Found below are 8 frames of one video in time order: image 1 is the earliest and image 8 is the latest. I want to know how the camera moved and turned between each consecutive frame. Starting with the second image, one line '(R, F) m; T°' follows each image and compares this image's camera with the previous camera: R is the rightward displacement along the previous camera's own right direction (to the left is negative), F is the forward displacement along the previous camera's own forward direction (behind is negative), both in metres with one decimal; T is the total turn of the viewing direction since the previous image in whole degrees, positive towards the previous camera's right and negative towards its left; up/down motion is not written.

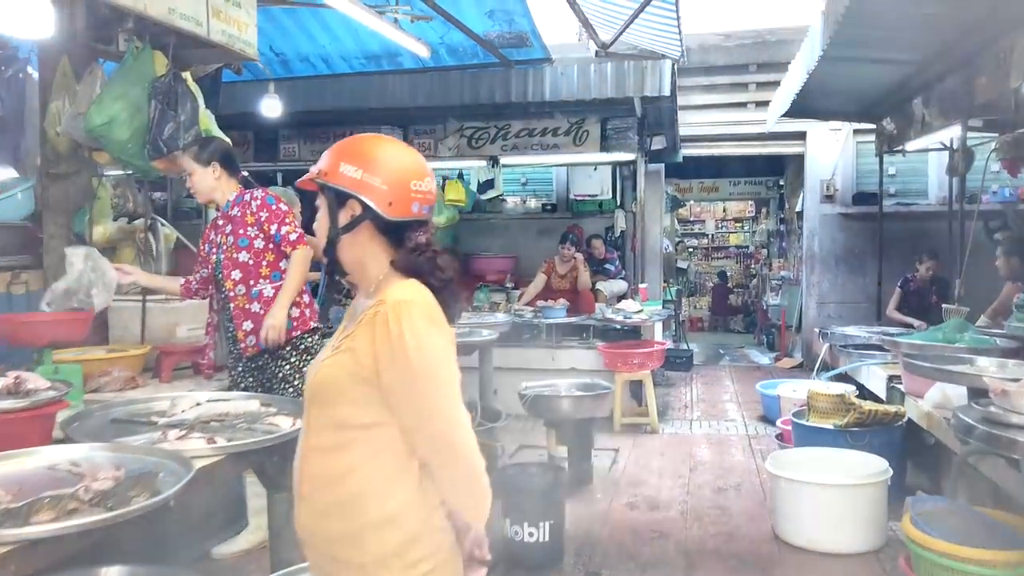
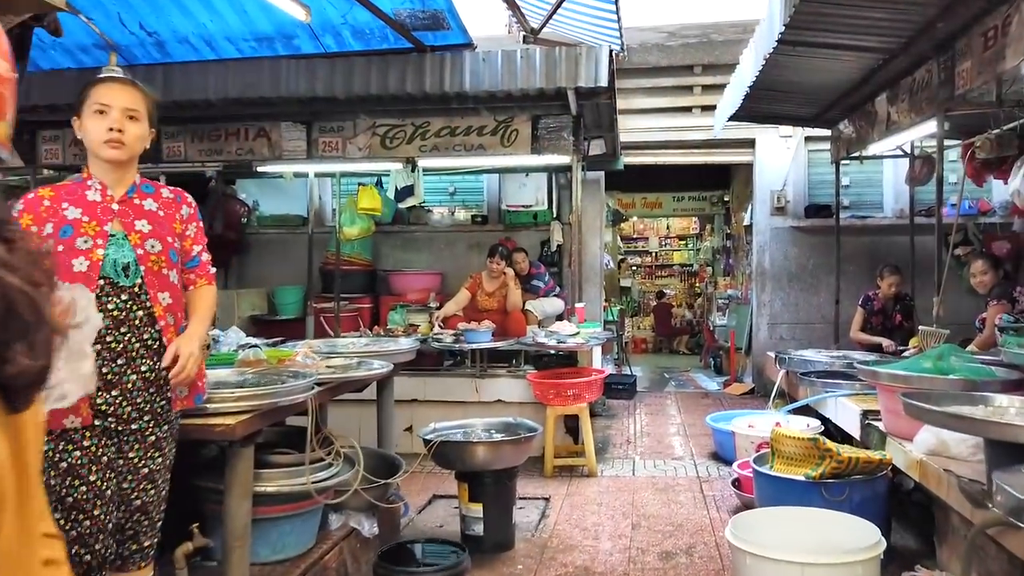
(+0.2, +0.9) m; +4°
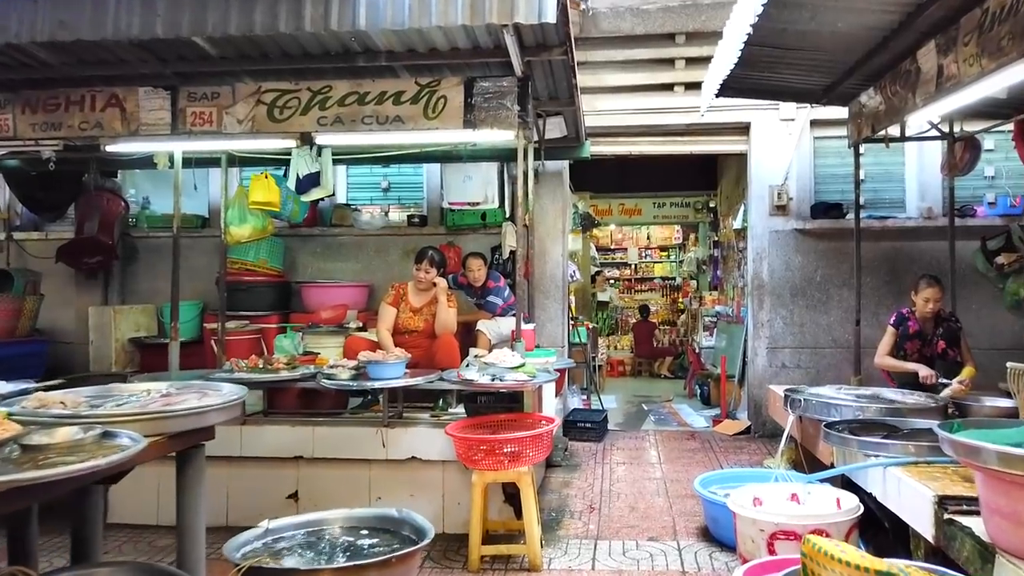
(+0.4, +1.6) m; +1°
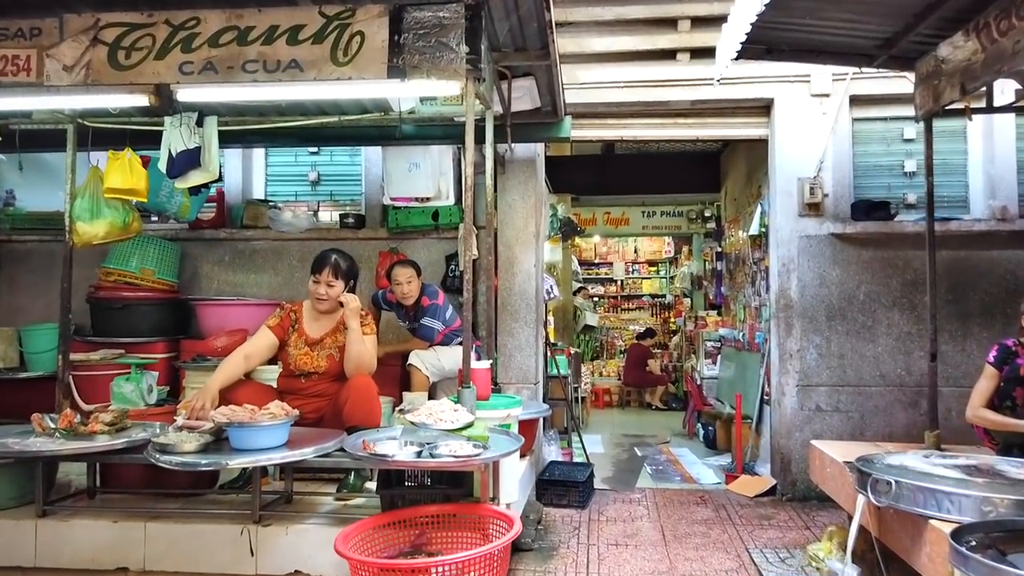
(+0.2, +1.5) m; +1°
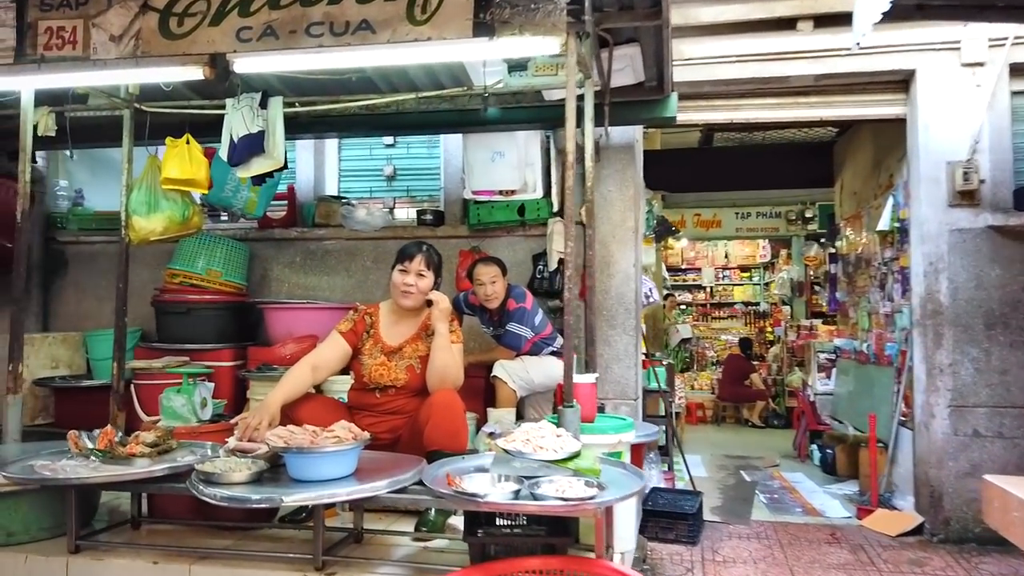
(-0.1, +0.6) m; -6°
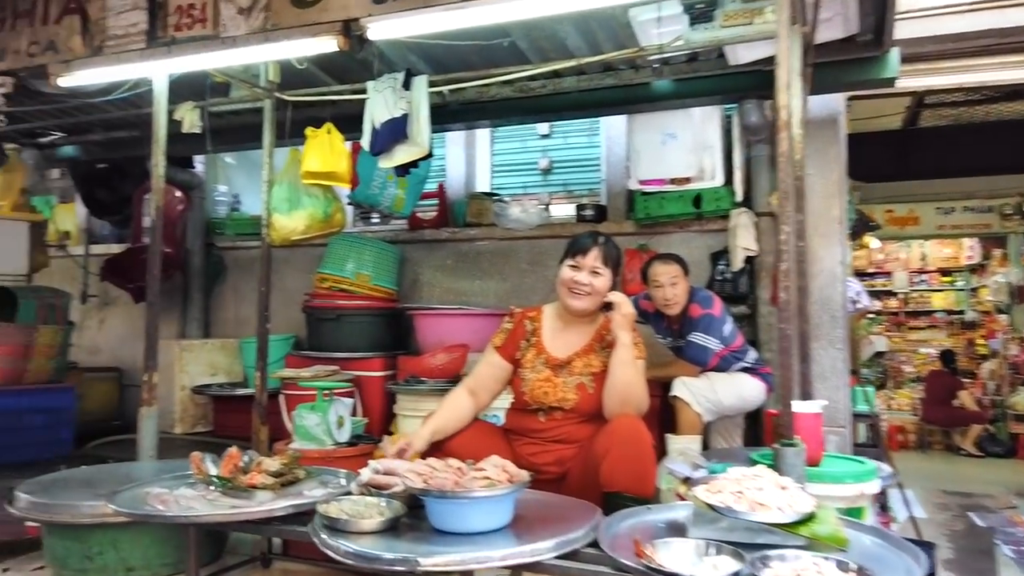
(-0.1, +0.6) m; -12°
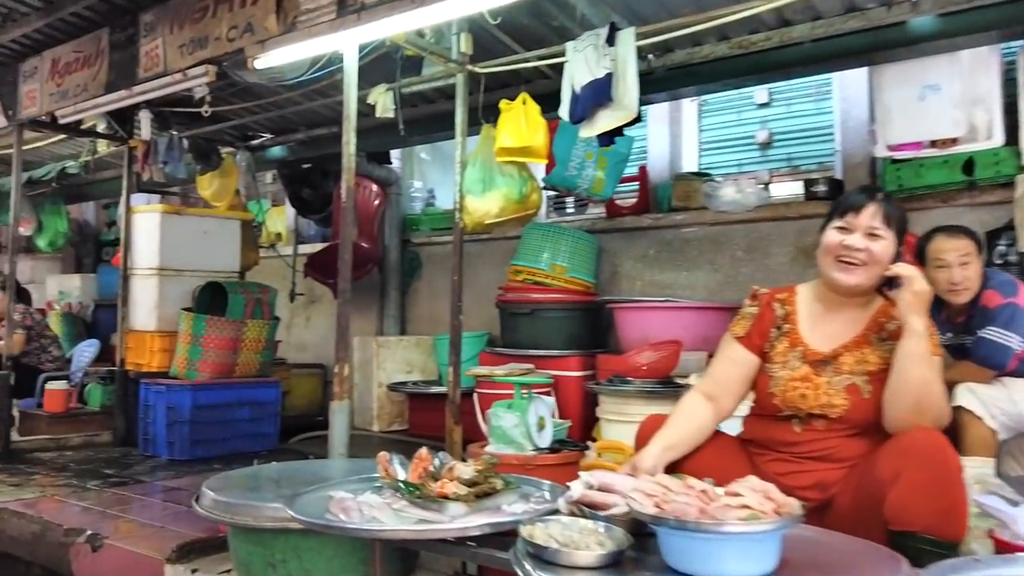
(-0.1, +0.4) m; -14°
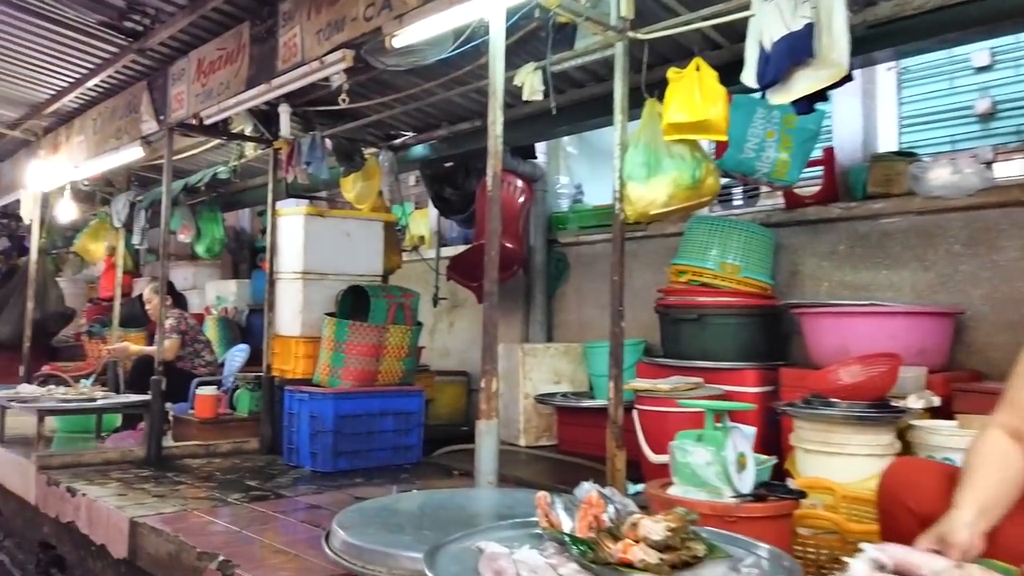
(-0.1, +0.4) m; -10°
